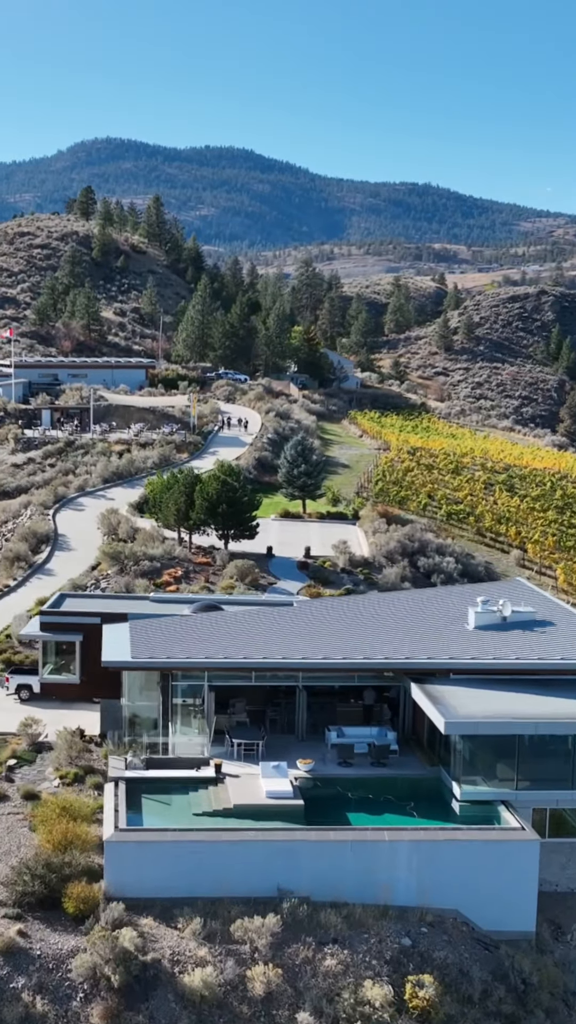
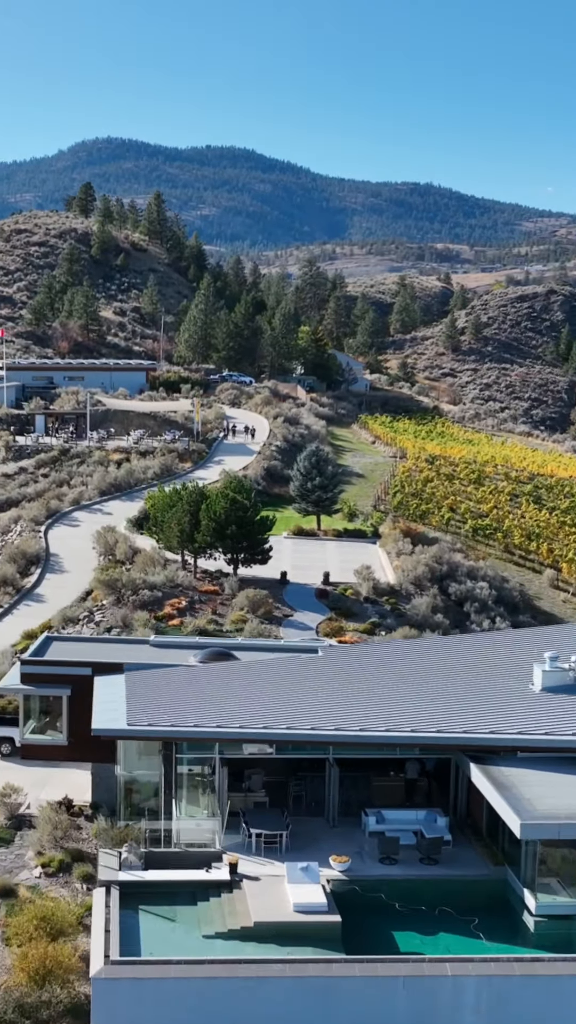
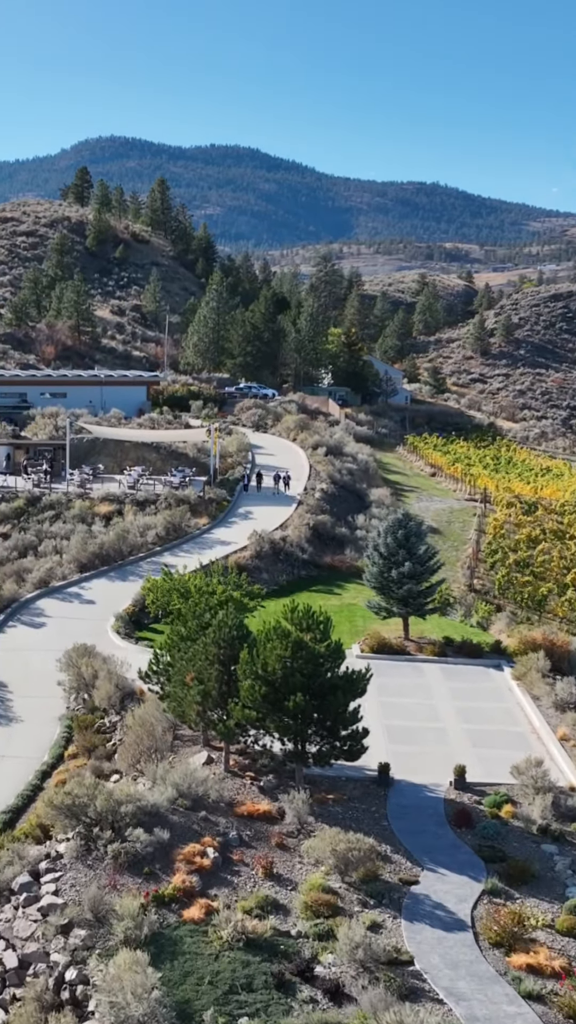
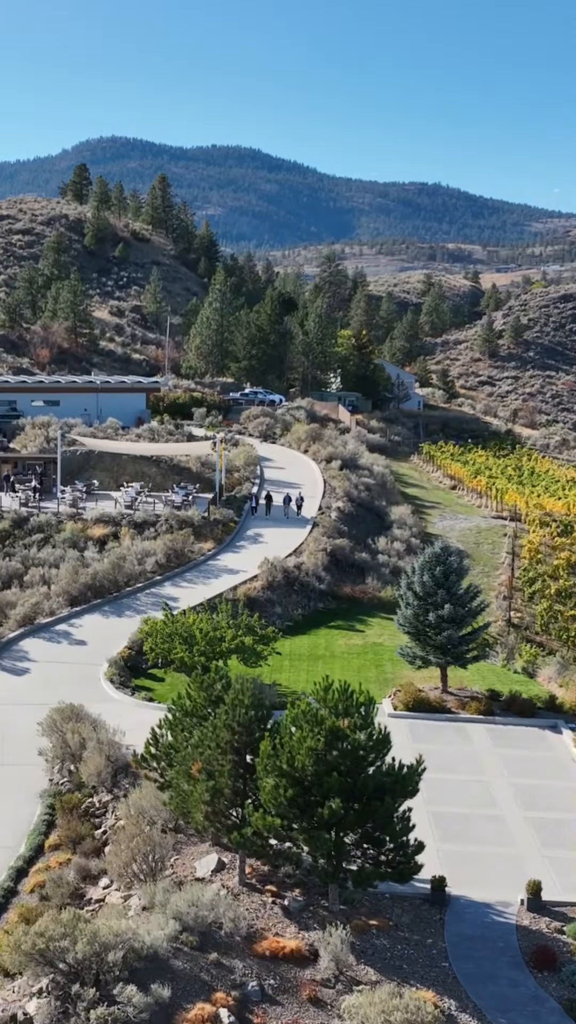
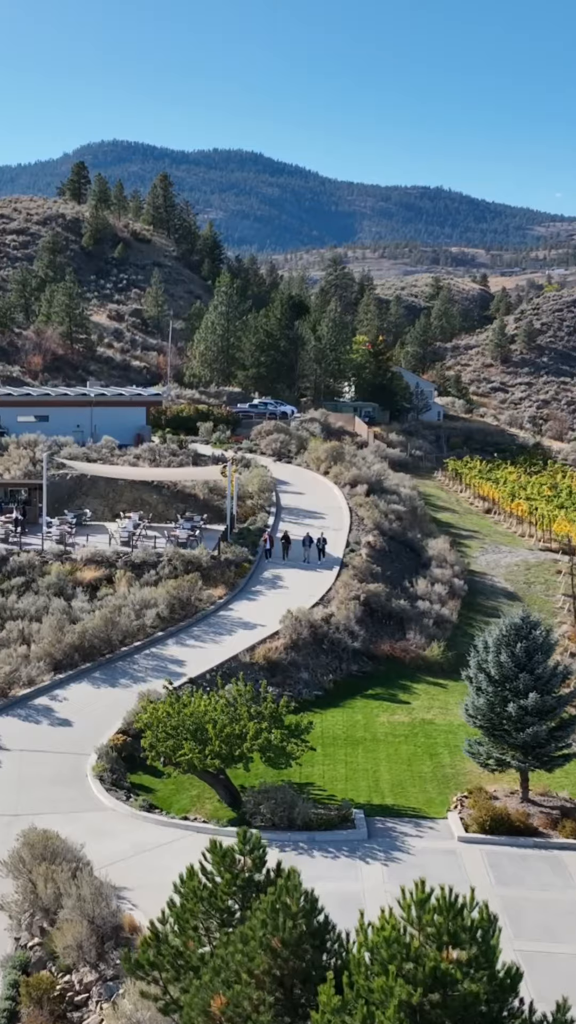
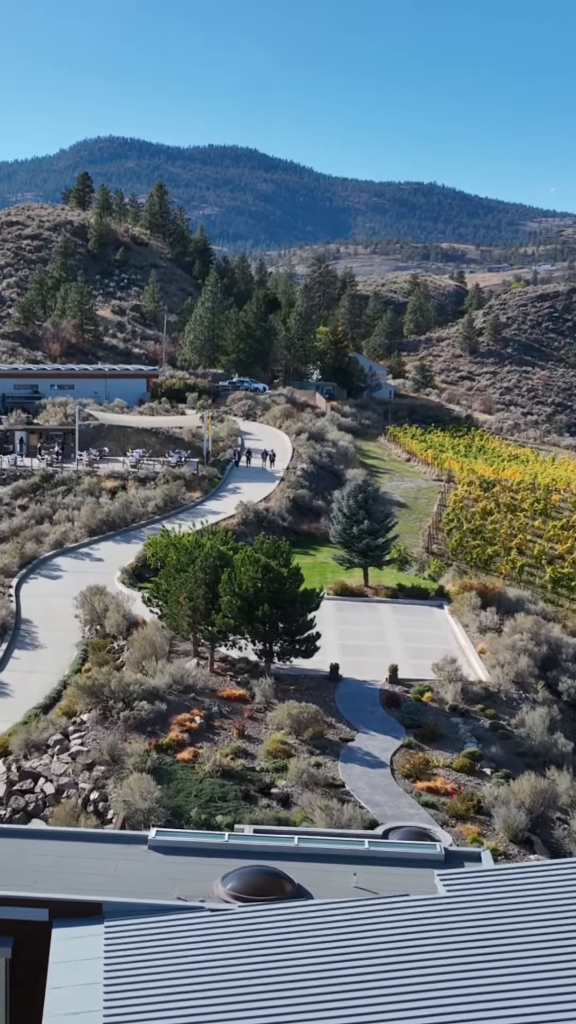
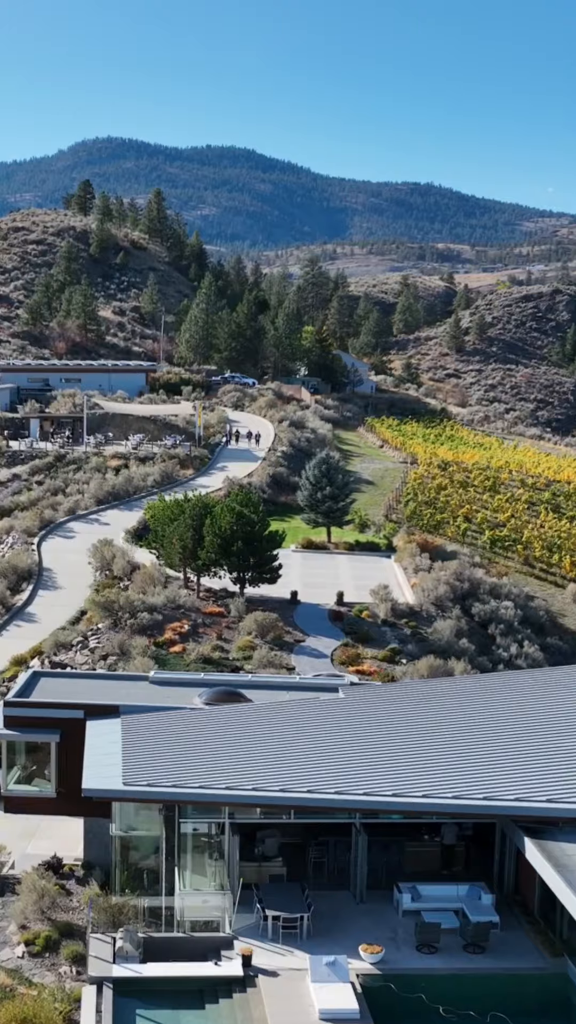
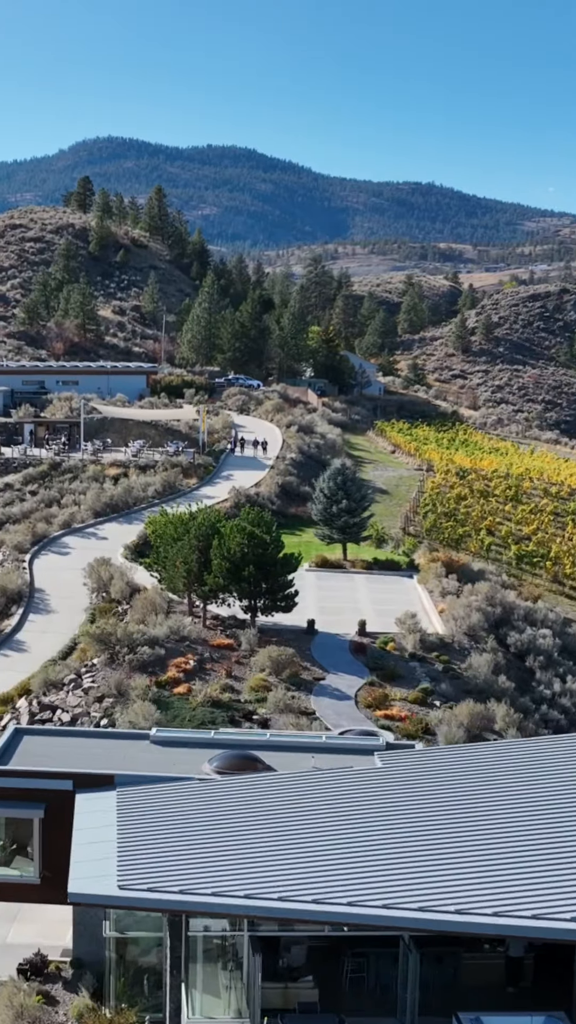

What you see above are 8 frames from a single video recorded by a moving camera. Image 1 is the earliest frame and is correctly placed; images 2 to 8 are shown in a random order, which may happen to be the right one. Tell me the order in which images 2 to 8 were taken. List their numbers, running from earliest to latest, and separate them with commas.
2, 7, 8, 6, 3, 4, 5
